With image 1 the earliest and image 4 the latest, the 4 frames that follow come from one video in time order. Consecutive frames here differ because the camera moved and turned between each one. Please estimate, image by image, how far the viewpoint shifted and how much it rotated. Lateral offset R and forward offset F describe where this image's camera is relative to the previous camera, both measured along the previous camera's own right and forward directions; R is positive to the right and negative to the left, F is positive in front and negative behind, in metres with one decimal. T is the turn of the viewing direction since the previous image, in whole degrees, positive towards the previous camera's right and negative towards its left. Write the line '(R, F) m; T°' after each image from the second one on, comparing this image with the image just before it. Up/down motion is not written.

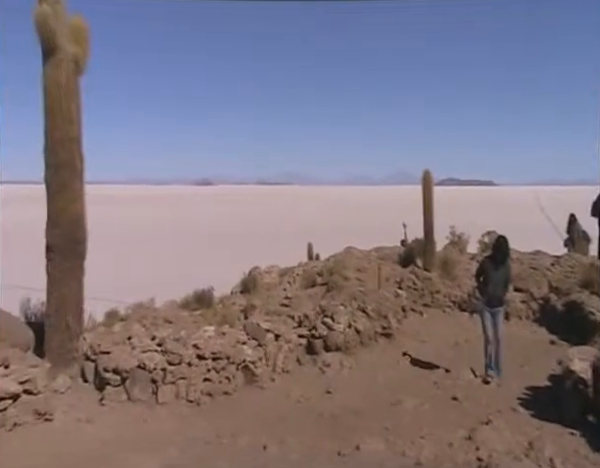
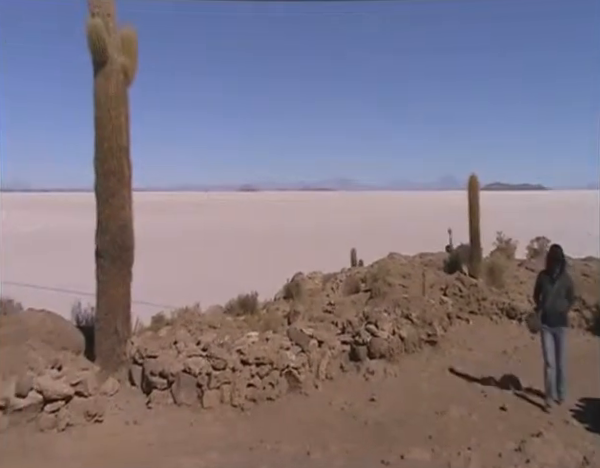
(-0.1, 0.0) m; -4°
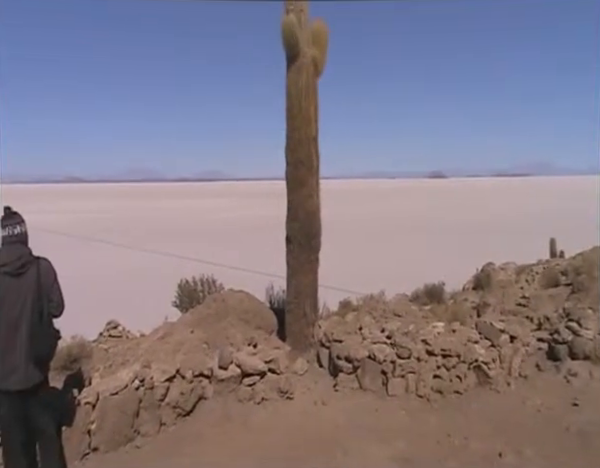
(-0.8, -0.1) m; -14°
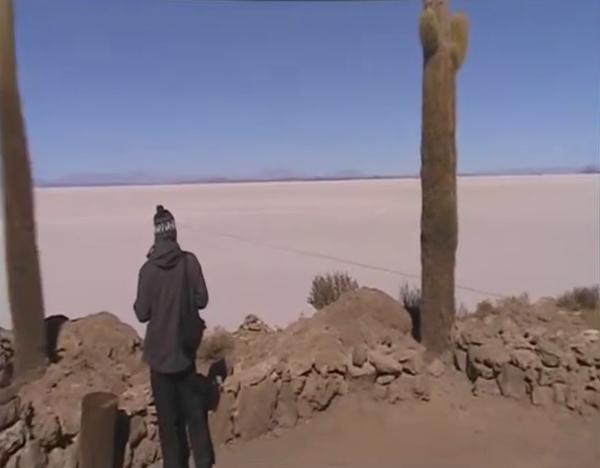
(-0.6, -0.1) m; -10°
